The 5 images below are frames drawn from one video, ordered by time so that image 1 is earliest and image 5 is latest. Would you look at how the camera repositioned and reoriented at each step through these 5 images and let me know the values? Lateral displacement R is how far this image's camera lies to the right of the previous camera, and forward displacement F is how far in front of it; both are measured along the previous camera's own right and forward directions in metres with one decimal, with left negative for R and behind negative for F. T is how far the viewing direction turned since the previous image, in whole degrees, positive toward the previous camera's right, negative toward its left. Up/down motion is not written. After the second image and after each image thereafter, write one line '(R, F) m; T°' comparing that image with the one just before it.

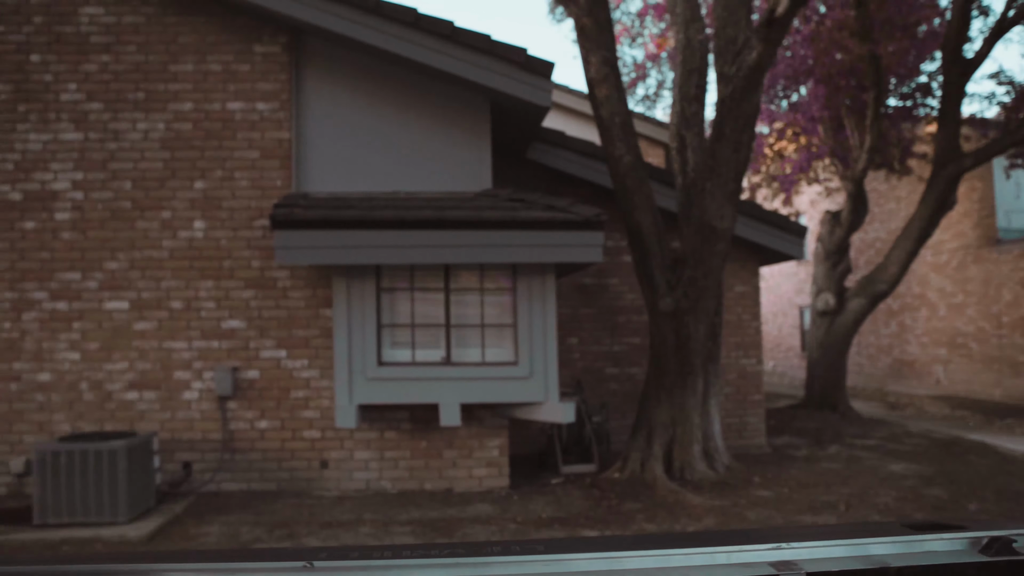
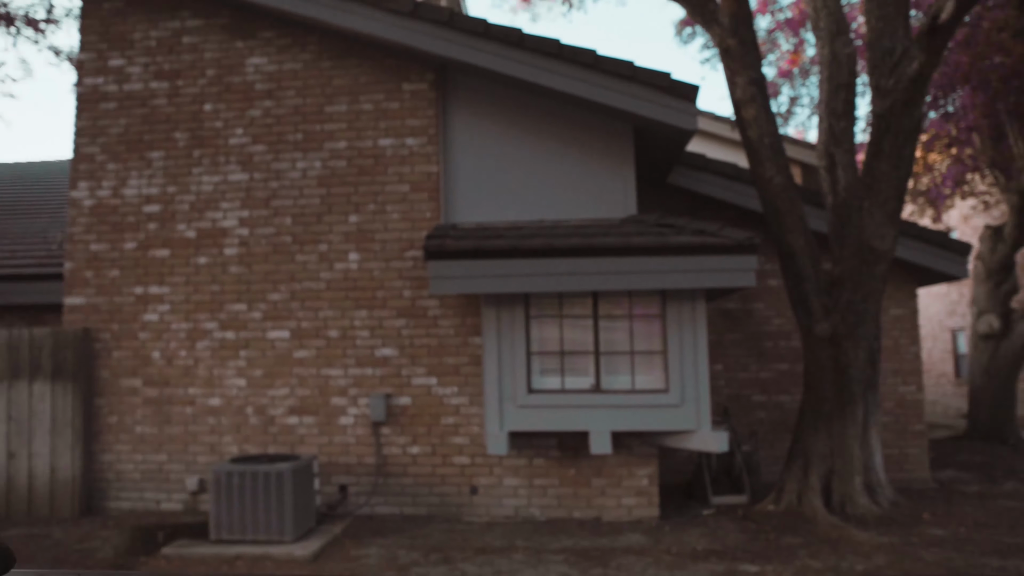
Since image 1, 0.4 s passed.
(-0.2, 0.0) m; -9°
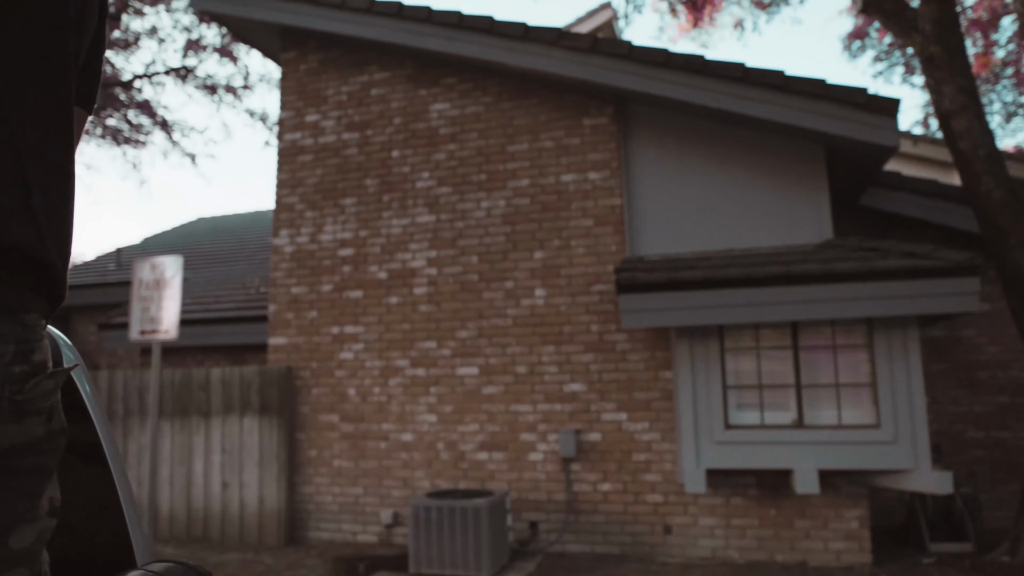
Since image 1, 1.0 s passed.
(-0.3, 0.0) m; -10°
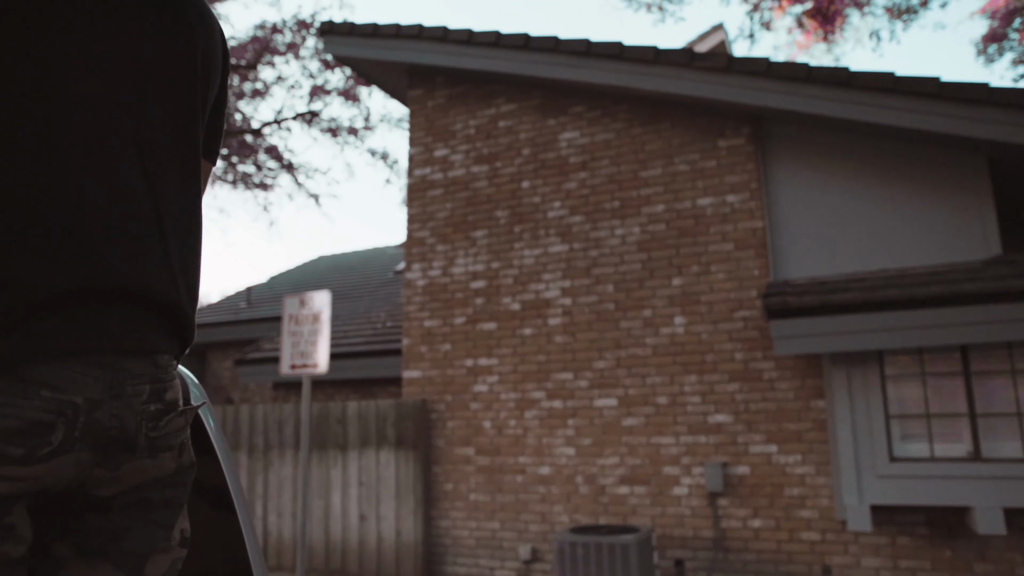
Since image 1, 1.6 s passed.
(-0.3, +0.1) m; -7°
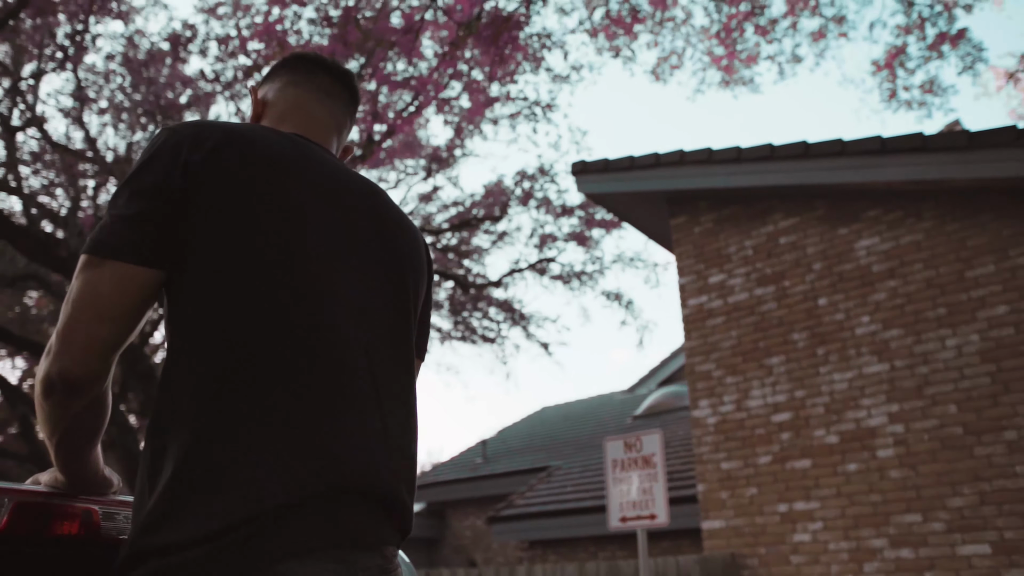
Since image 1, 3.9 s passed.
(-0.9, +0.4) m; -13°
